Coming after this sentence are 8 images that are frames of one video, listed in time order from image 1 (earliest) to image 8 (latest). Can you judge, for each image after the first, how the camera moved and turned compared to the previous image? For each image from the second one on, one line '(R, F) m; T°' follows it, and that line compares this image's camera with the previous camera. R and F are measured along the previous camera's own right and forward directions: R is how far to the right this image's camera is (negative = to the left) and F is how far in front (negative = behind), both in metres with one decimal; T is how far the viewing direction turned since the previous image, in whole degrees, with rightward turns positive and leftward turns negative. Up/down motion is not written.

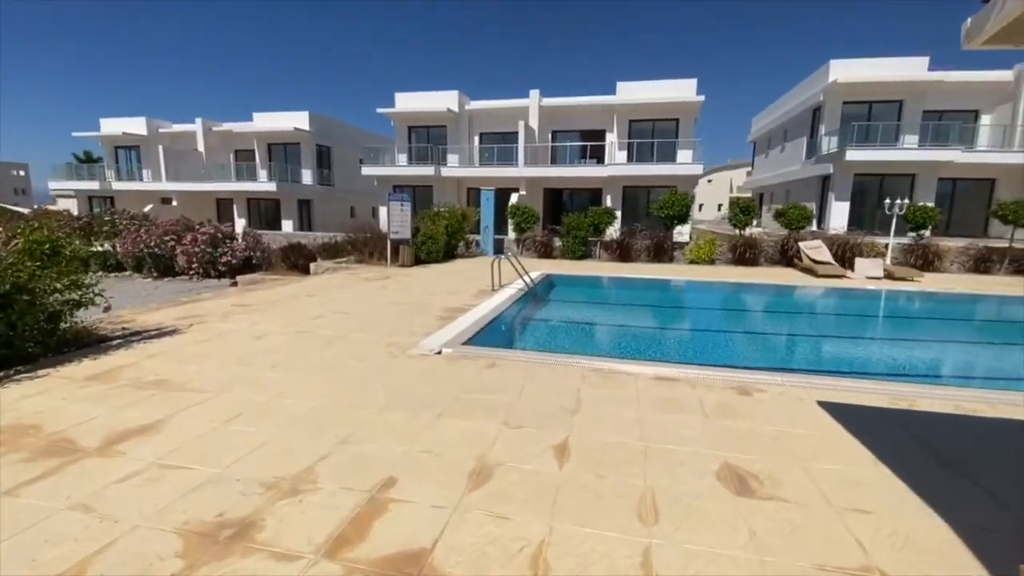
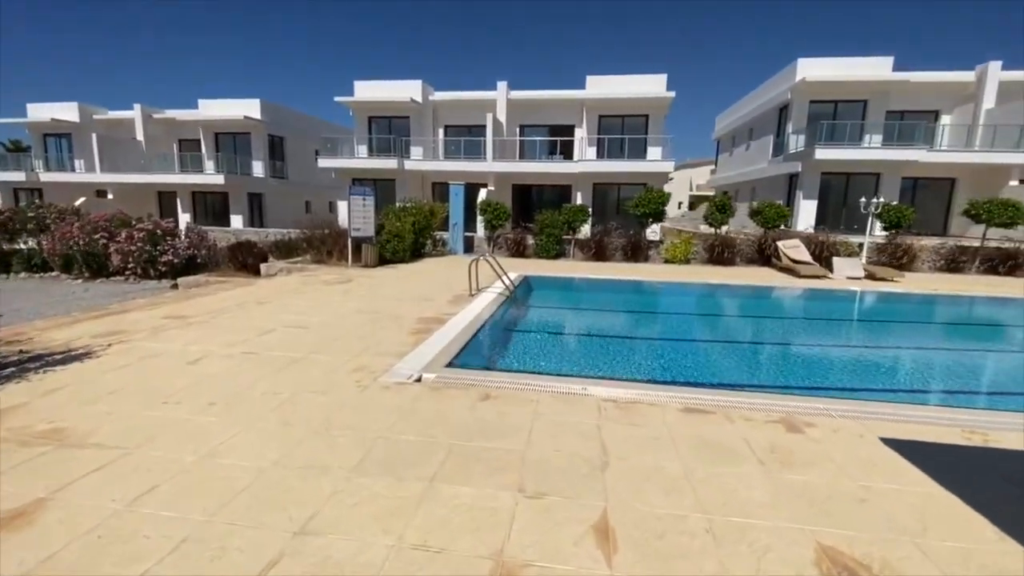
(-0.3, +0.9) m; +4°
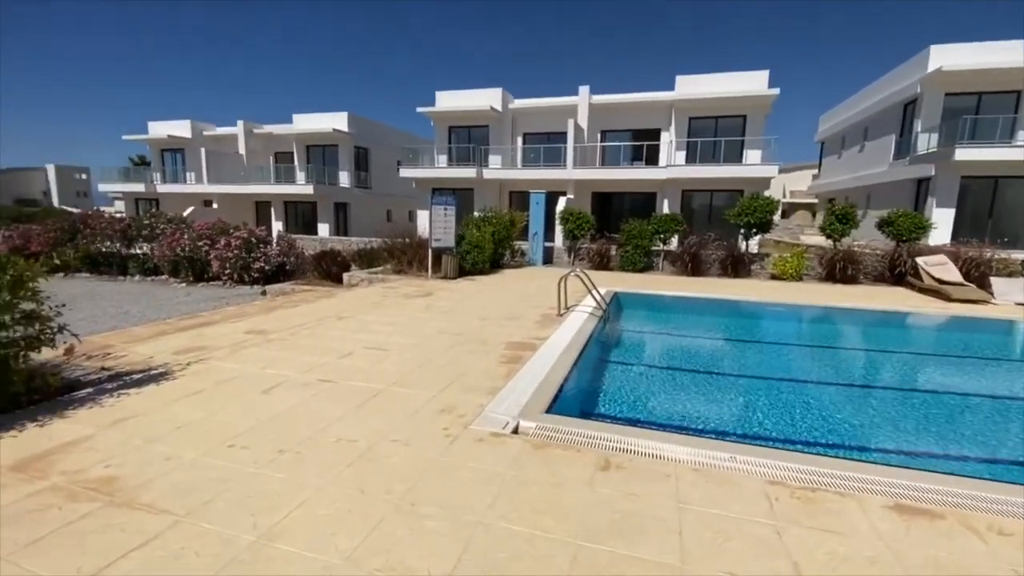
(-0.4, +0.8) m; -8°
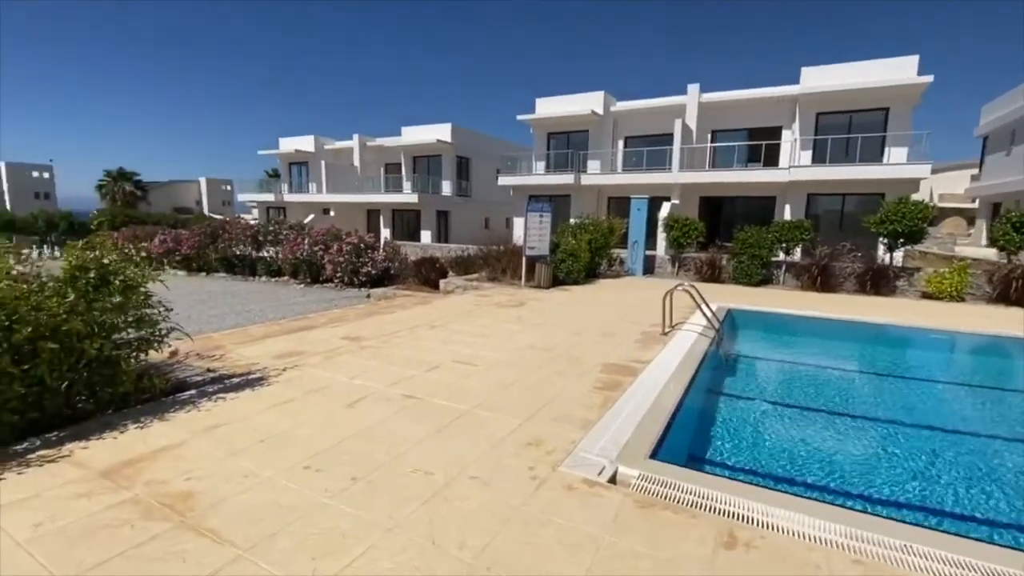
(0.0, +0.5) m; -11°
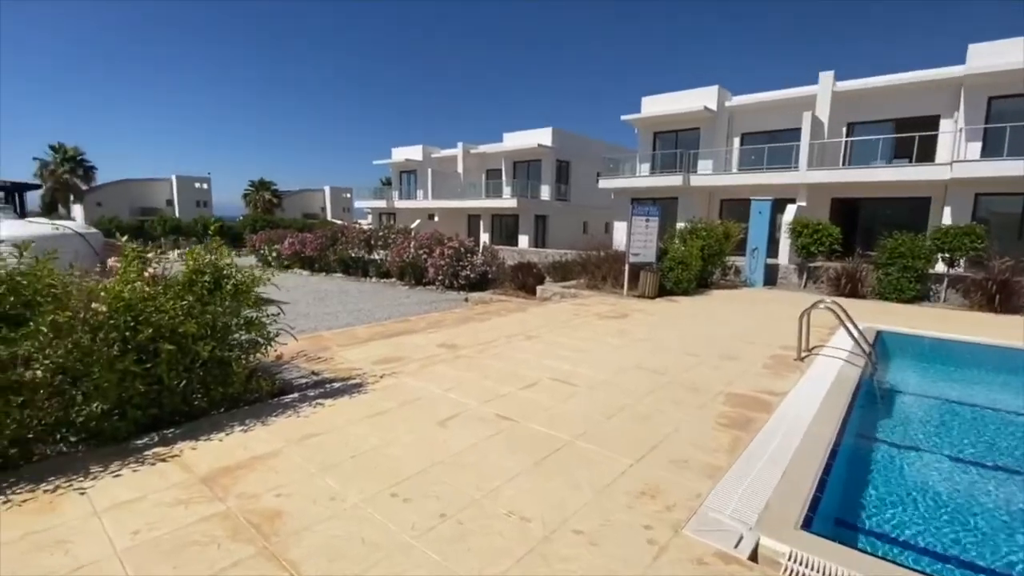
(-0.1, +0.5) m; -11°
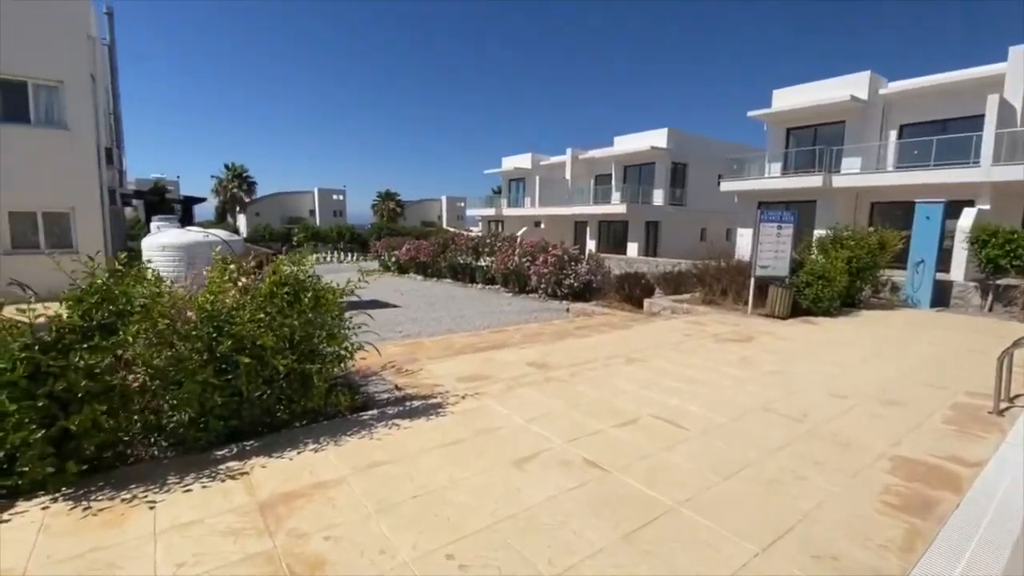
(+0.1, +0.6) m; -13°
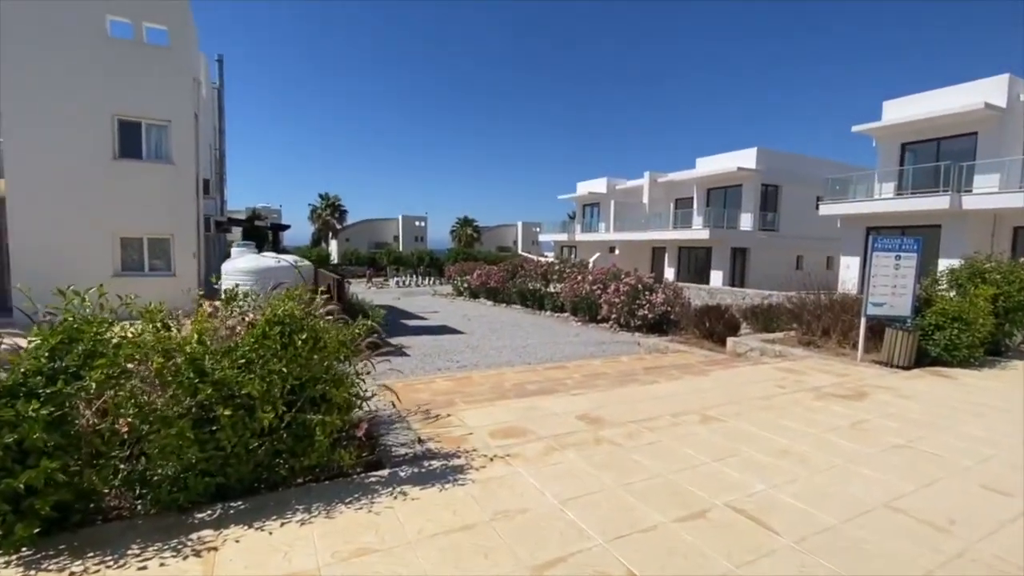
(+0.3, +0.8) m; -9°
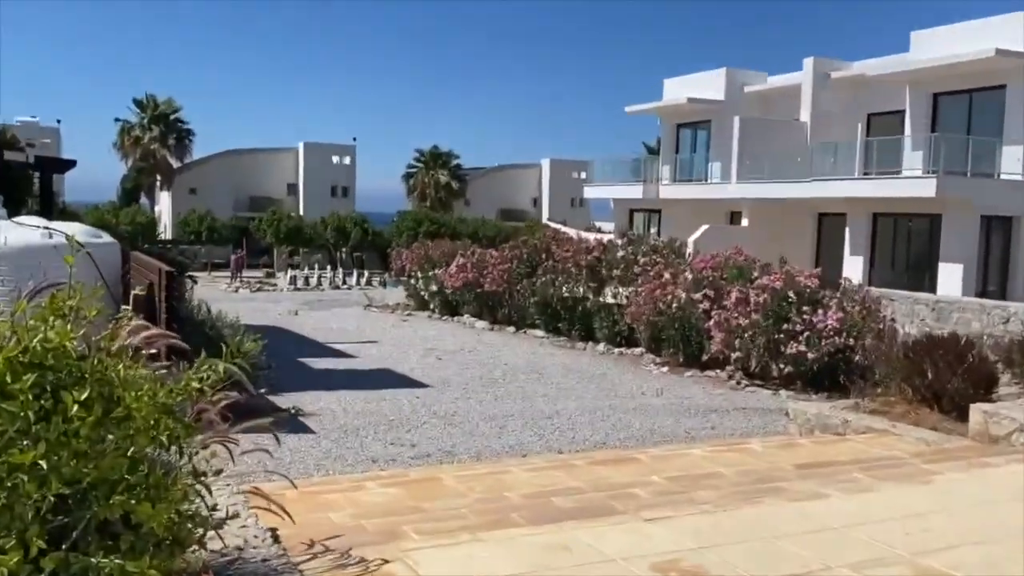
(+0.2, +4.0) m; -5°
